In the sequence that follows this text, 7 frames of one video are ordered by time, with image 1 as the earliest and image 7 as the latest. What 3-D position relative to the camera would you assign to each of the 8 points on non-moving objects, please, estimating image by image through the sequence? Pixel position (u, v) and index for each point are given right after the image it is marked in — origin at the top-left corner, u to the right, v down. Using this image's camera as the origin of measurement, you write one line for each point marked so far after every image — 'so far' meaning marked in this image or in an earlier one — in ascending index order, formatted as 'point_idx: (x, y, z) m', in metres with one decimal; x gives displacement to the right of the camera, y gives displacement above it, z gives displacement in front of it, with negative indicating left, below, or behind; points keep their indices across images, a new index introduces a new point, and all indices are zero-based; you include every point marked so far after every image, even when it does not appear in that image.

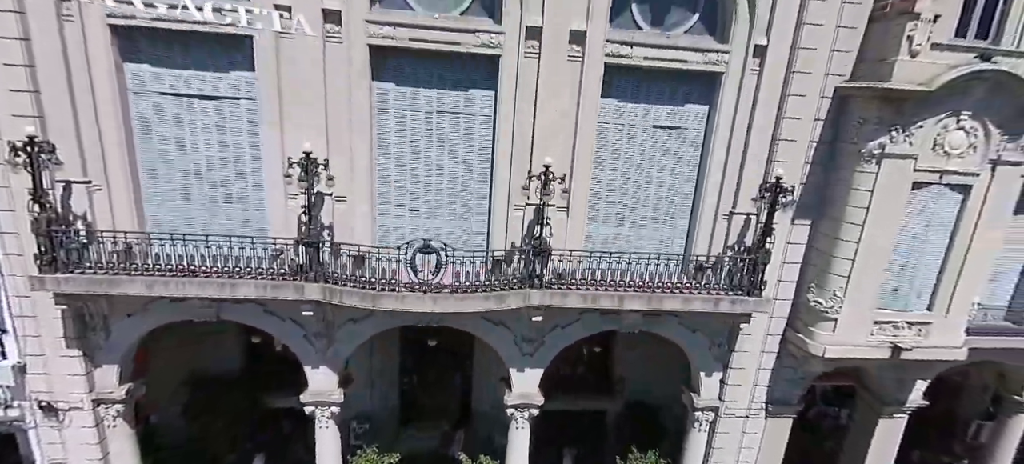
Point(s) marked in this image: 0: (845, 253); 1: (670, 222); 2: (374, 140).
0: (+6.6, -0.4, +10.3) m
1: (+3.4, +0.2, +11.2) m
2: (-2.7, +1.9, +10.2) m
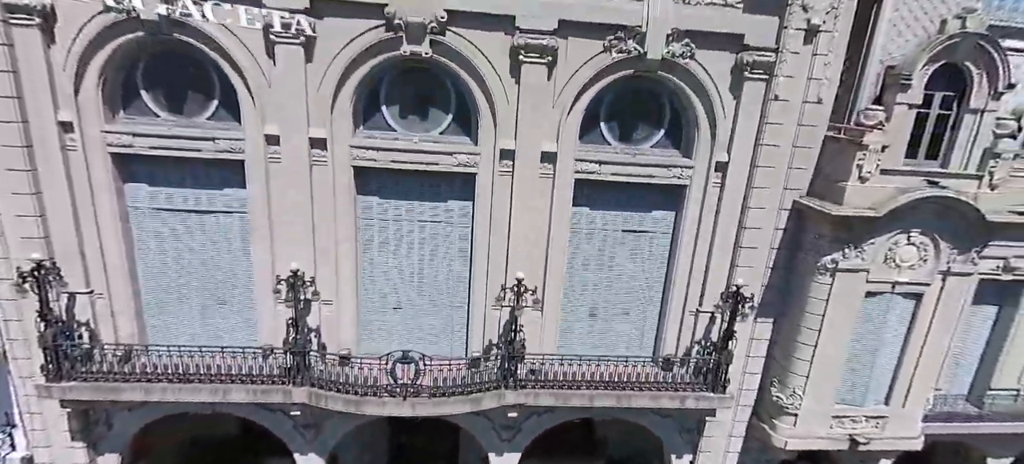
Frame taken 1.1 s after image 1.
0: (+6.1, -2.6, +10.9) m
1: (+2.9, -1.9, +11.8) m
2: (-3.2, -0.2, +10.9) m
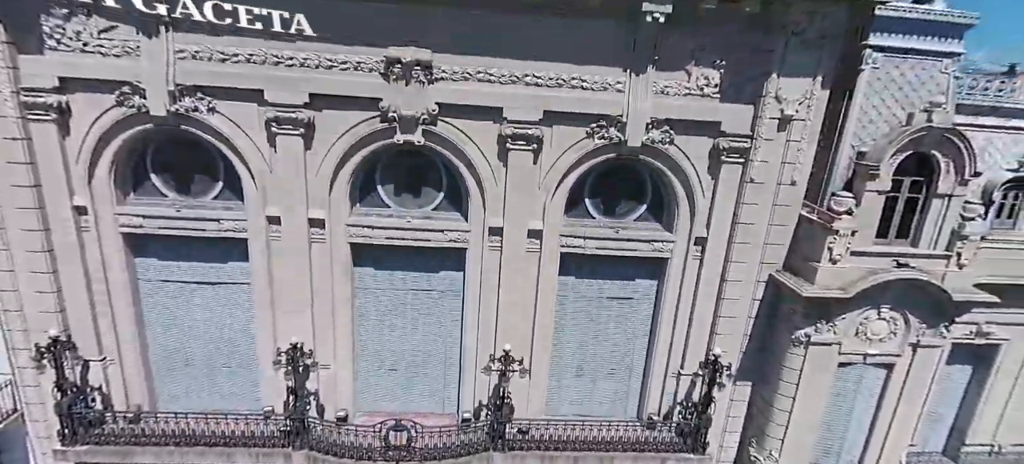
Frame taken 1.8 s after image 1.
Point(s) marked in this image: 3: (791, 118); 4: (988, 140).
0: (+5.8, -4.1, +11.4) m
1: (+2.6, -3.4, +12.3) m
2: (-3.4, -1.7, +11.4) m
3: (+5.4, +2.2, +10.1) m
4: (+10.6, +2.0, +11.6) m
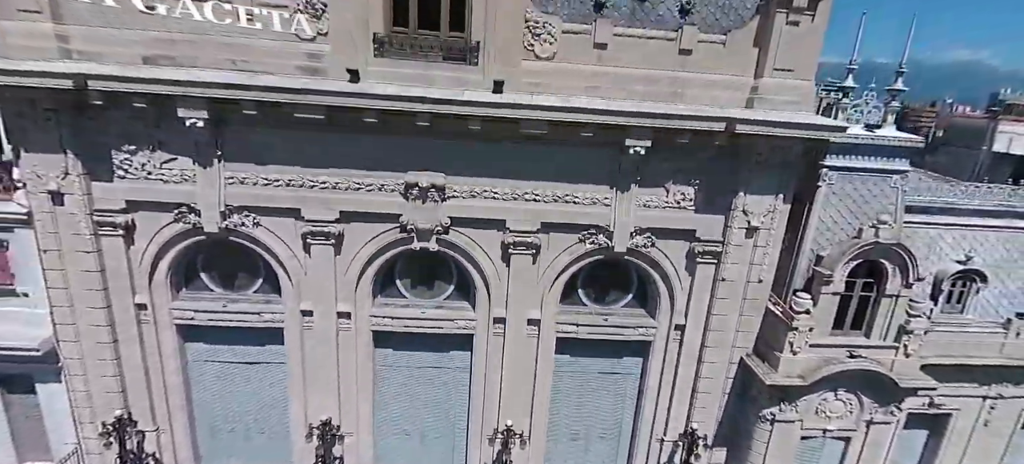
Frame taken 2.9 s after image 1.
0: (+5.9, -6.2, +12.9) m
1: (+2.7, -5.5, +13.8) m
2: (-3.4, -3.8, +13.0) m
3: (+5.4, +0.1, +11.6) m
4: (+10.6, -0.1, +13.1) m
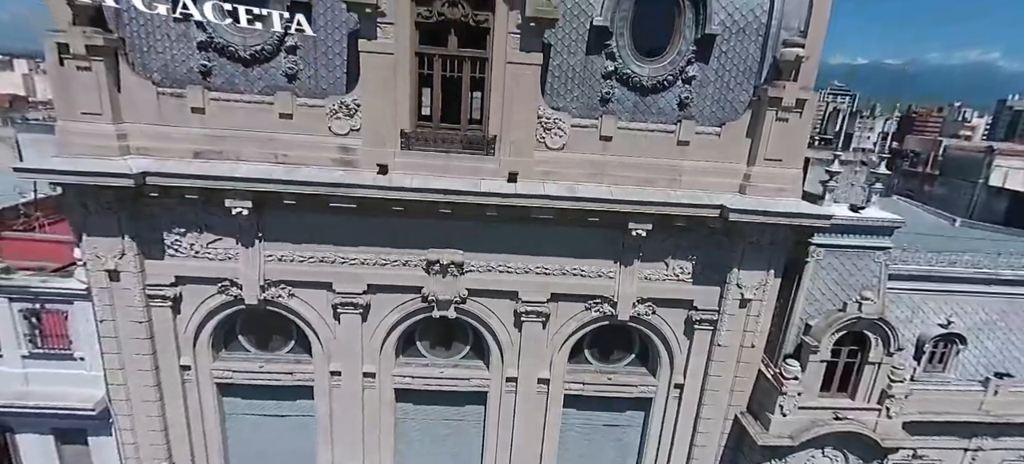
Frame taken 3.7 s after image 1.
0: (+6.1, -7.9, +13.9) m
1: (+3.0, -7.2, +14.8) m
2: (-3.1, -5.5, +14.1) m
3: (+5.7, -1.6, +12.6) m
4: (+10.9, -1.8, +14.0) m
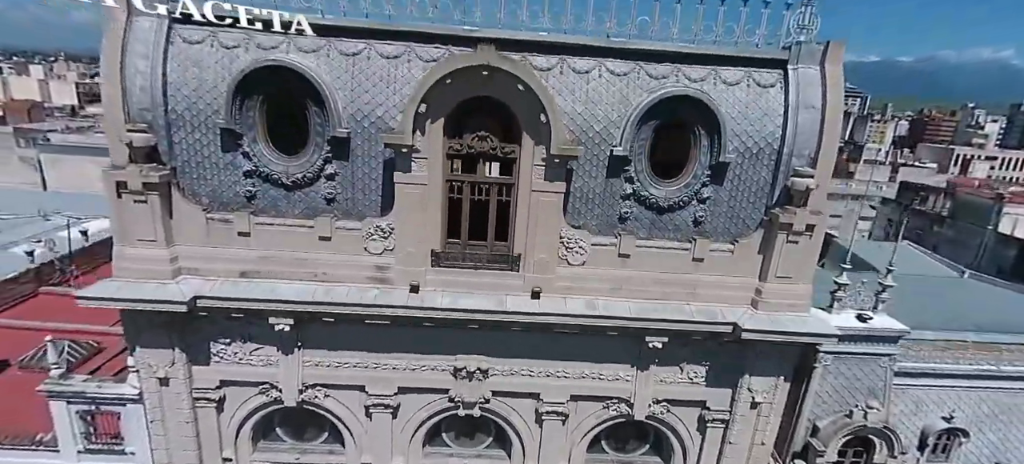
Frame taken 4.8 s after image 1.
0: (+6.7, -10.6, +14.5) m
1: (+3.5, -9.9, +15.5) m
2: (-2.6, -8.1, +14.8) m
3: (+6.3, -4.3, +13.2) m
4: (+11.5, -4.5, +14.6) m
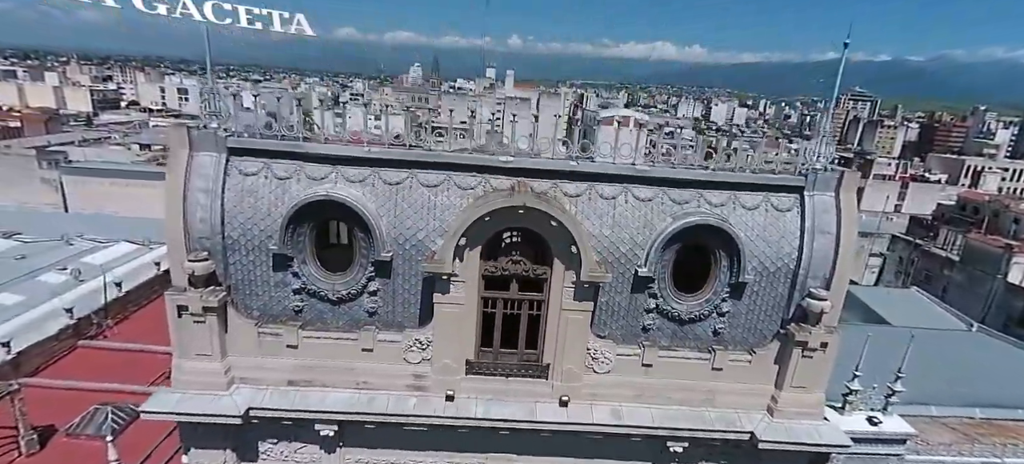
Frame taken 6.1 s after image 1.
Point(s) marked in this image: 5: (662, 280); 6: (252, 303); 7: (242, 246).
0: (+7.4, -13.4, +15.2) m
1: (+4.3, -12.7, +16.3) m
2: (-1.8, -10.9, +15.7) m
3: (+7.0, -7.1, +13.9) m
4: (+12.2, -7.4, +15.3) m
5: (+3.7, -1.2, +12.9) m
6: (-6.3, -1.7, +12.8) m
7: (-6.3, -0.3, +12.3) m
